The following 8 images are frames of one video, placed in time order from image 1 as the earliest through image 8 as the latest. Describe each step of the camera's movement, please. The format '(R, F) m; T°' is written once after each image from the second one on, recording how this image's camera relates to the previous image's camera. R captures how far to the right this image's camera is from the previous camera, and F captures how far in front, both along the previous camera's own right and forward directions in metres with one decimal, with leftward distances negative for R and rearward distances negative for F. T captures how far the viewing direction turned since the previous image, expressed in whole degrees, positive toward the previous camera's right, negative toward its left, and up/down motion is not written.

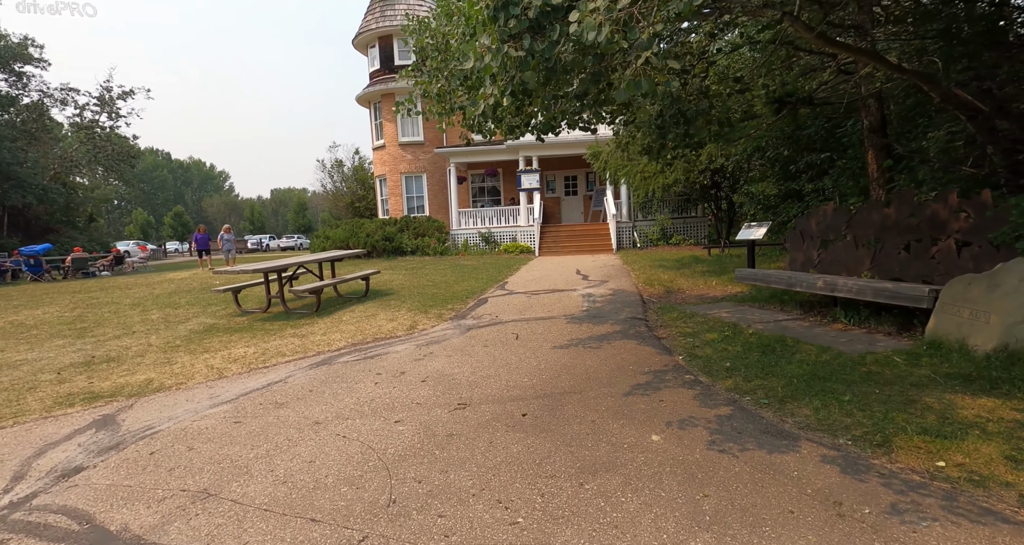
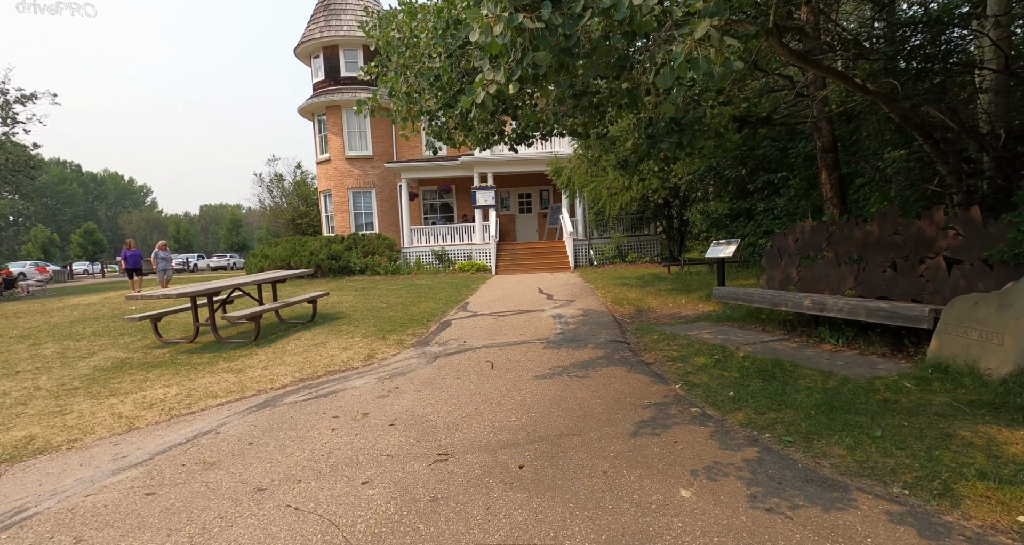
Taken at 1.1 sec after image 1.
(-0.1, +0.2) m; +5°
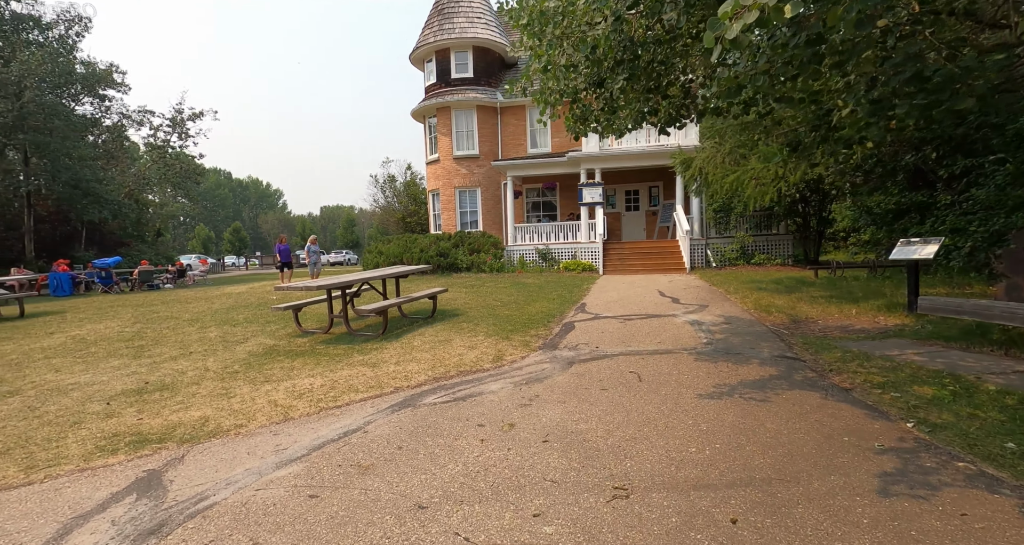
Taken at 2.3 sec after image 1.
(-0.2, +0.2) m; -11°
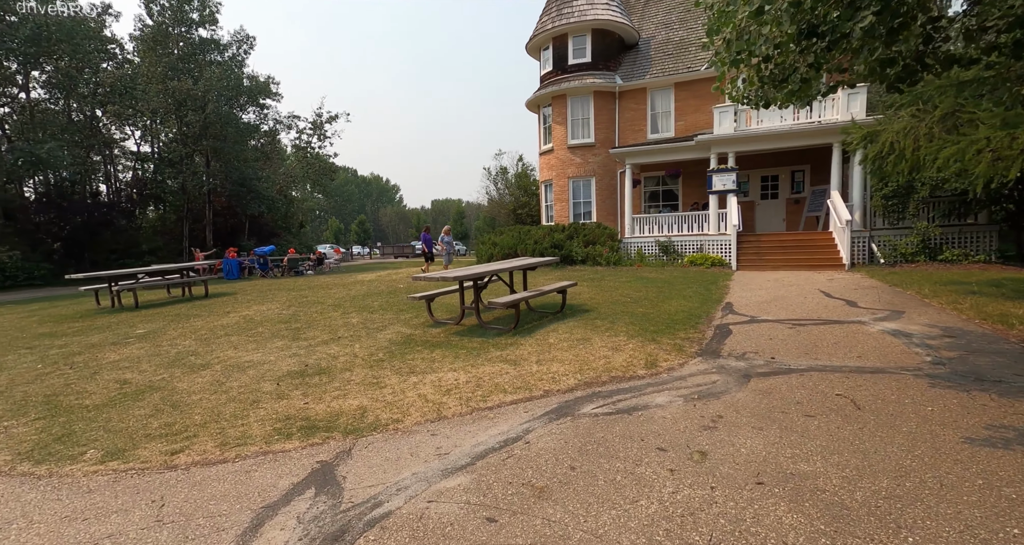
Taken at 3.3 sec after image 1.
(-0.2, +0.2) m; -13°
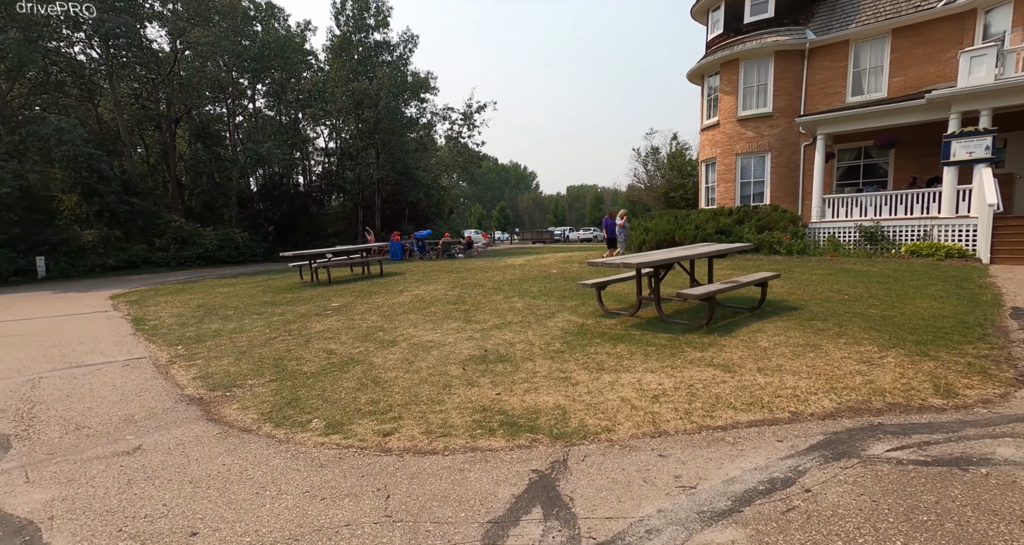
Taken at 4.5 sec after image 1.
(-0.4, +0.4) m; -17°
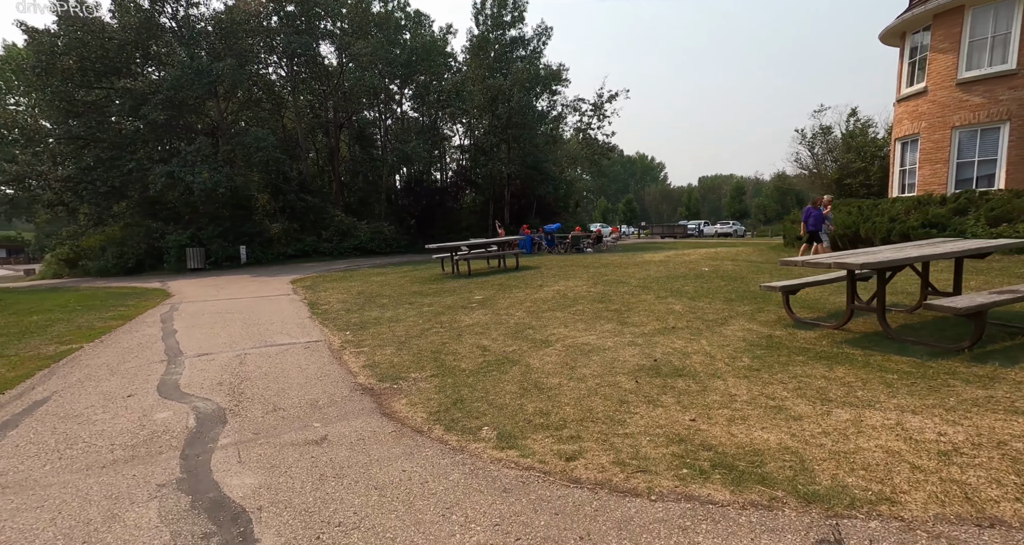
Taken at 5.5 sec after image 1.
(-0.5, +0.5) m; -15°
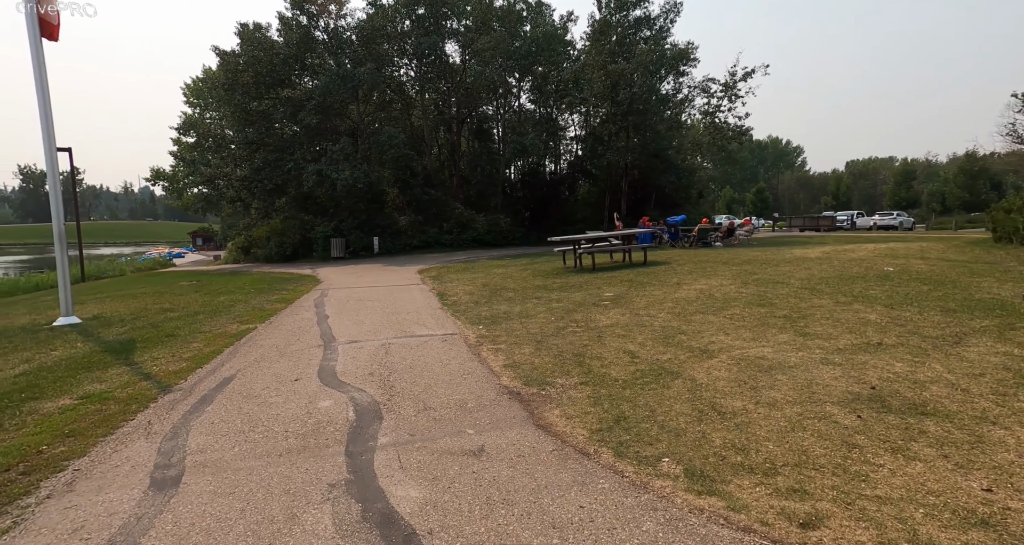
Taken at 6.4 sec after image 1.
(-0.6, +0.6) m; -13°
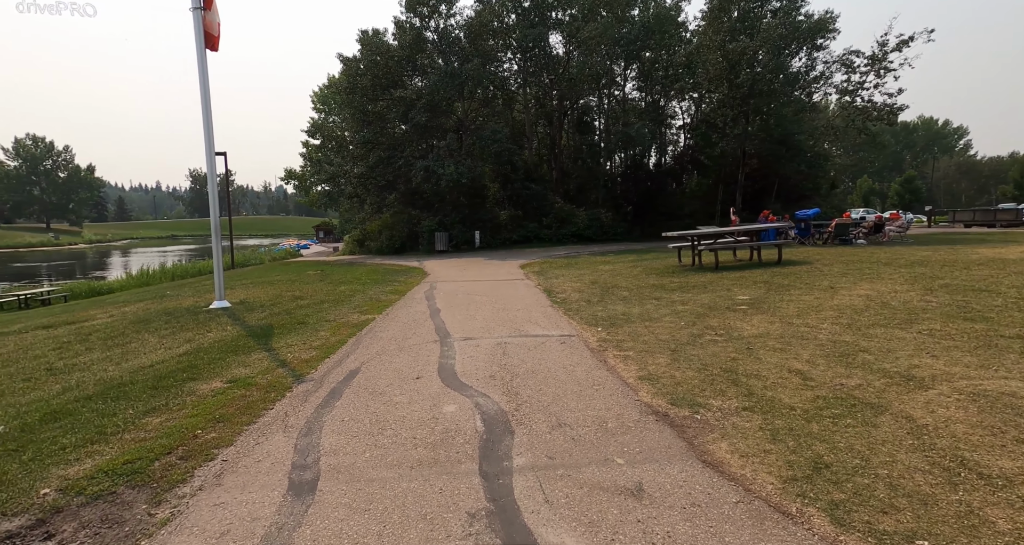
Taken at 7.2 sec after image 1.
(-0.7, +1.0) m; -11°
